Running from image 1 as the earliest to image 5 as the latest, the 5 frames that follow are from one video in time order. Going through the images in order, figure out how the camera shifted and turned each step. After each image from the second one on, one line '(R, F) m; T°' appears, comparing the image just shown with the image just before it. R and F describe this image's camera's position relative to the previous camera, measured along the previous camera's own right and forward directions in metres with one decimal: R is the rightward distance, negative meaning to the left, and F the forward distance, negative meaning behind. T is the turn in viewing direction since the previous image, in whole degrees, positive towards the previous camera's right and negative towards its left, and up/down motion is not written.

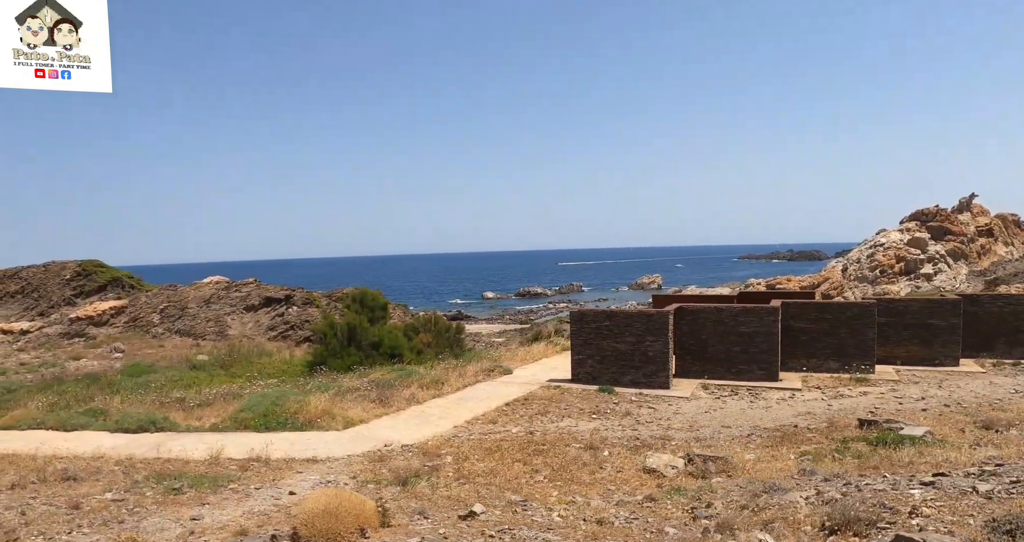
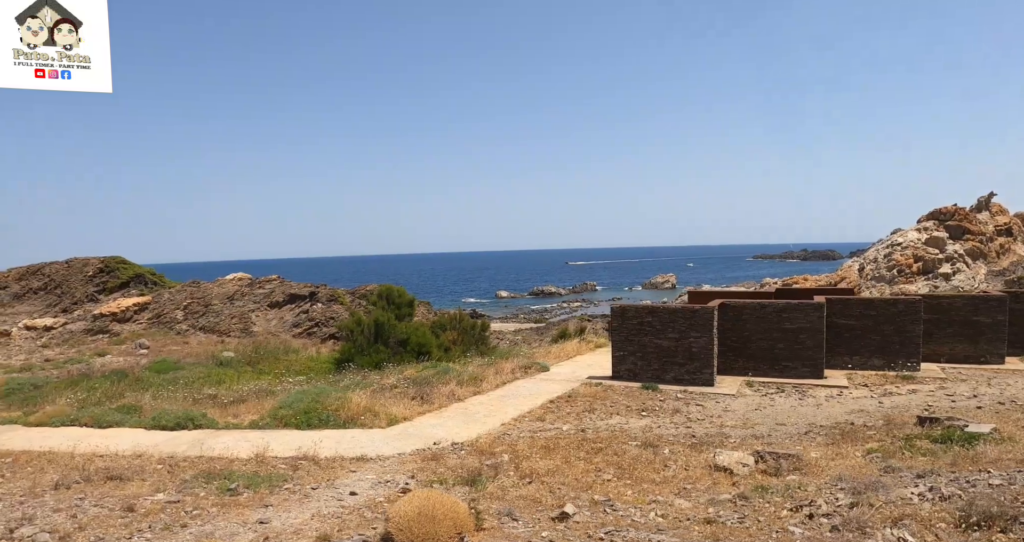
(-0.7, +0.6) m; -1°
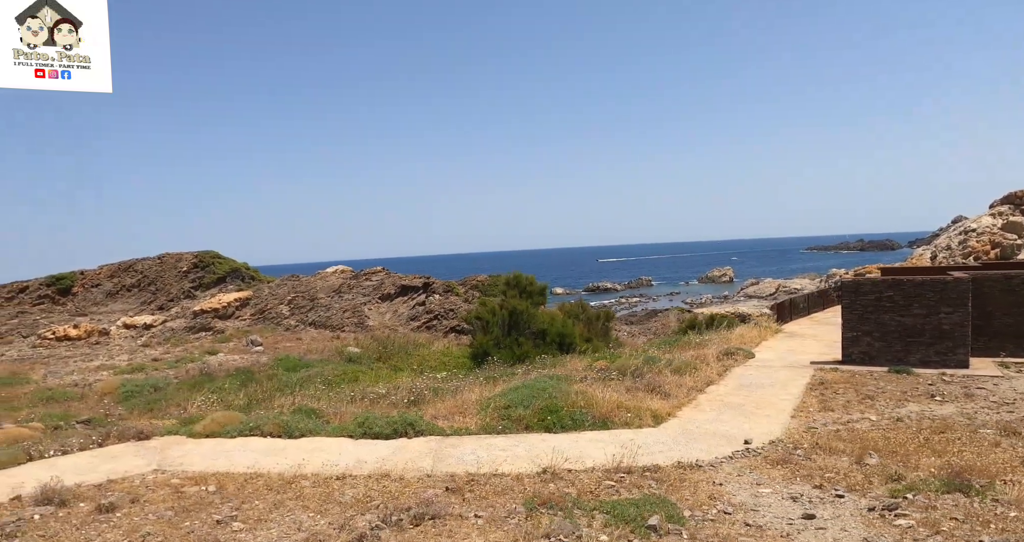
(-3.2, +2.9) m; -3°
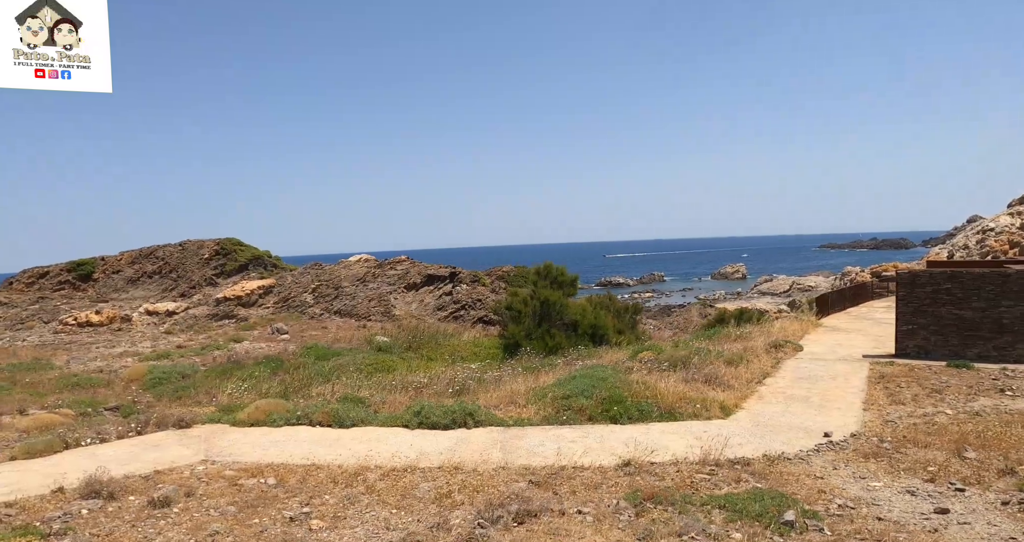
(-0.6, +0.5) m; -1°
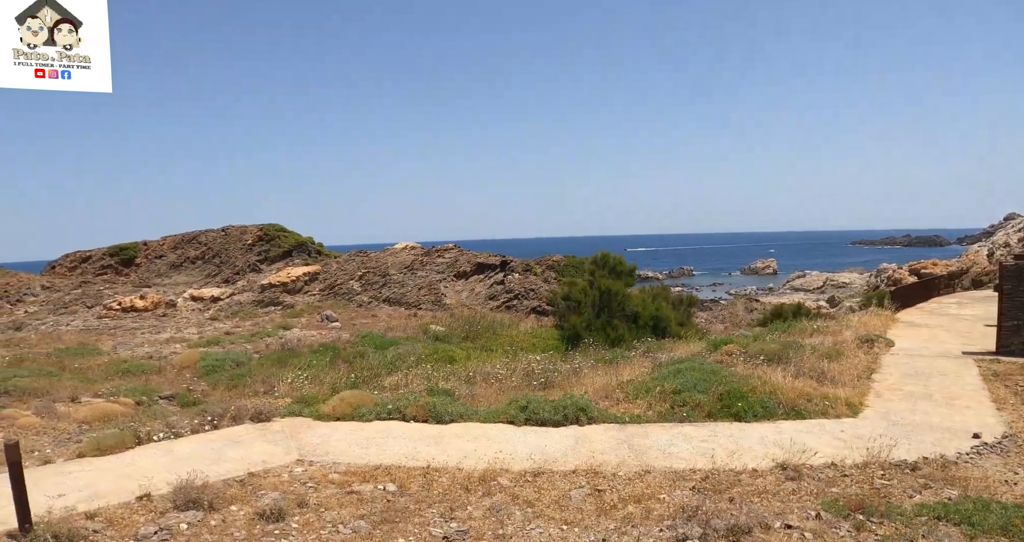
(-0.9, +0.8) m; -2°
